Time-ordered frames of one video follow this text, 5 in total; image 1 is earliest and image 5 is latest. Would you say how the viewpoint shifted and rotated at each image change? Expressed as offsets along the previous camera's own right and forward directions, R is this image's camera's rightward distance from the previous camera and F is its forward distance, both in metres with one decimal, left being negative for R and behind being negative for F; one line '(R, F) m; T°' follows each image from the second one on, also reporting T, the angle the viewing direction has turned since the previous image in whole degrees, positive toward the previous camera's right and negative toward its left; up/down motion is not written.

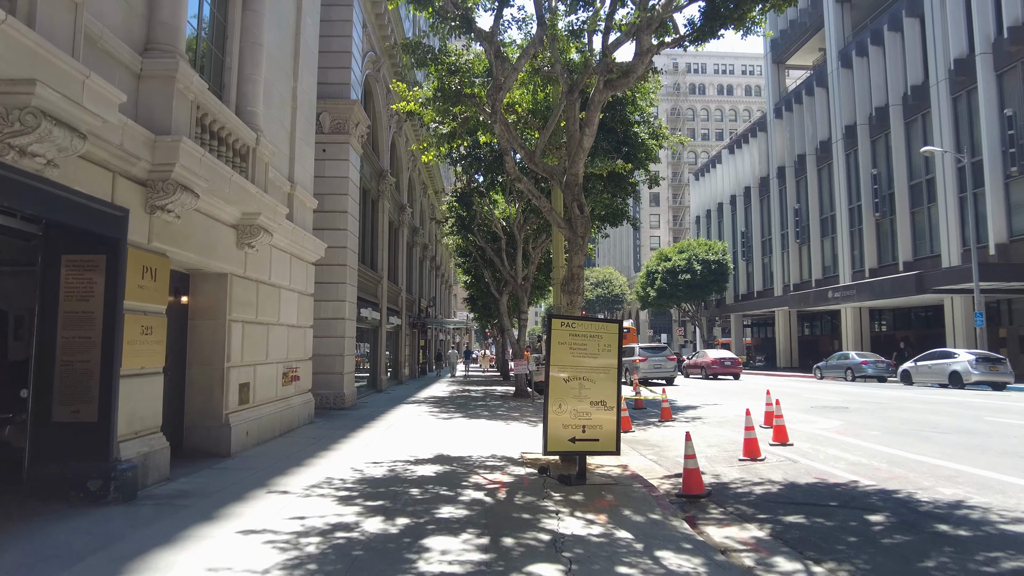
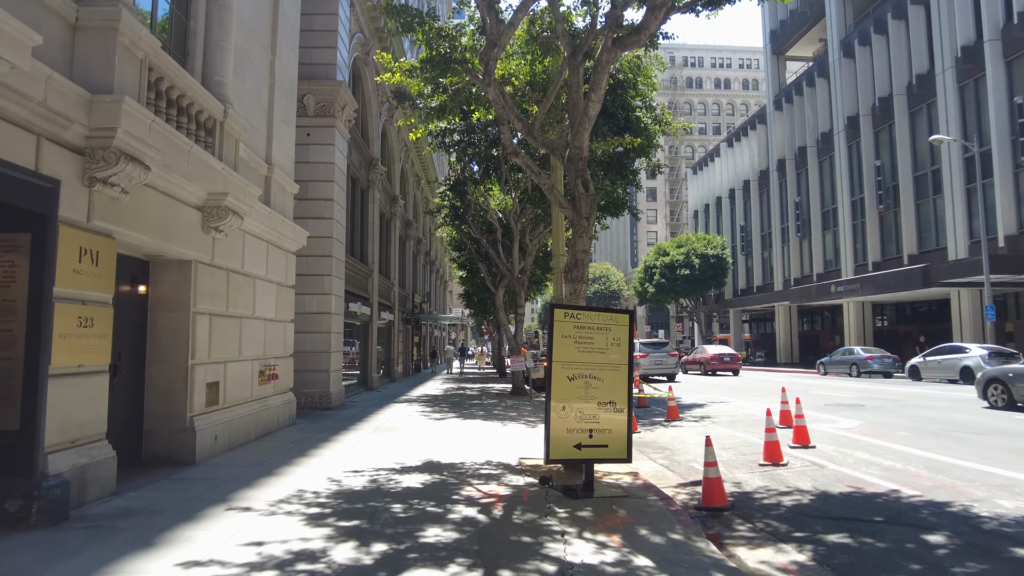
(0.0, +1.0) m; 0°
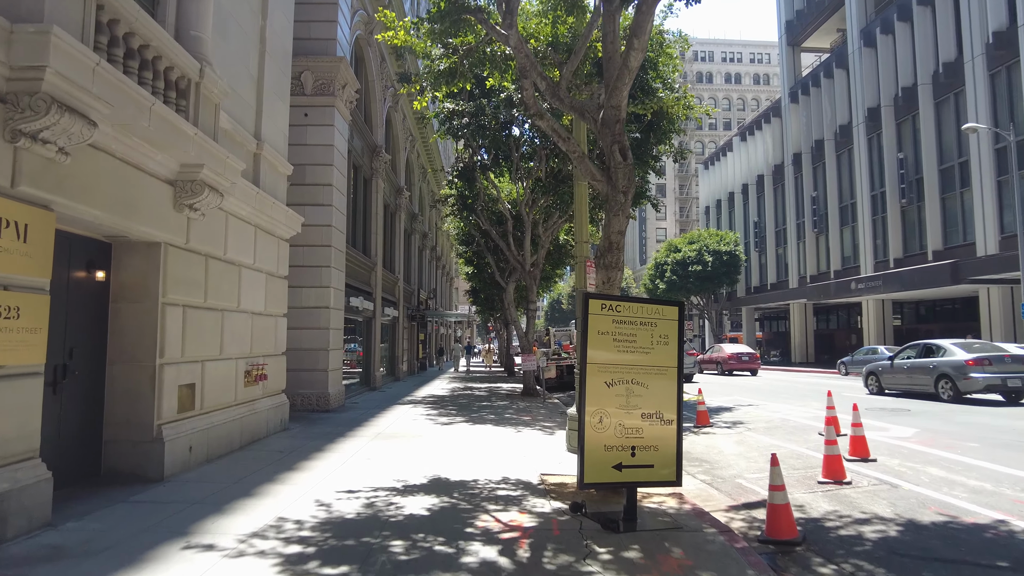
(-0.2, +1.3) m; 0°
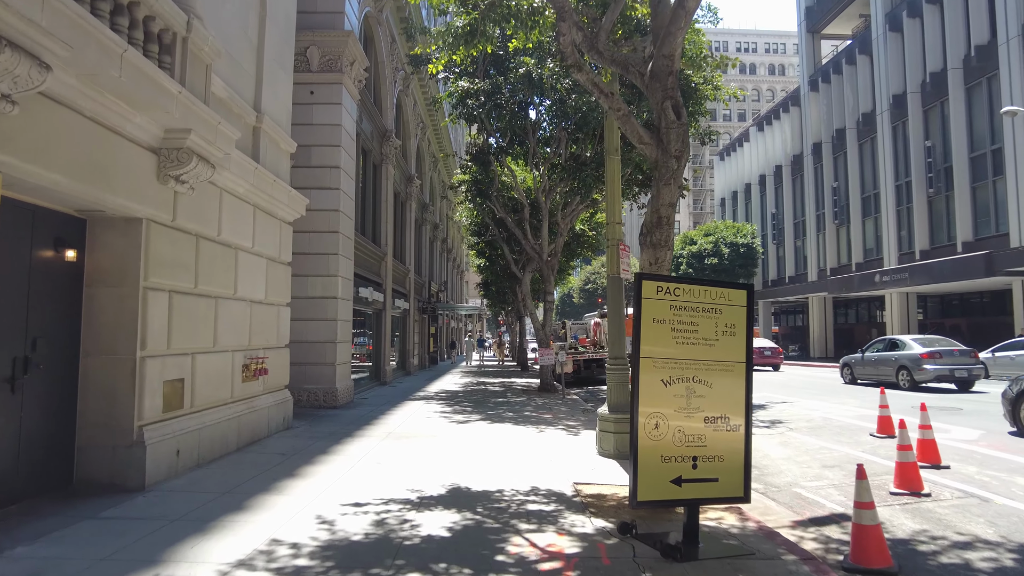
(-0.2, +1.0) m; -1°
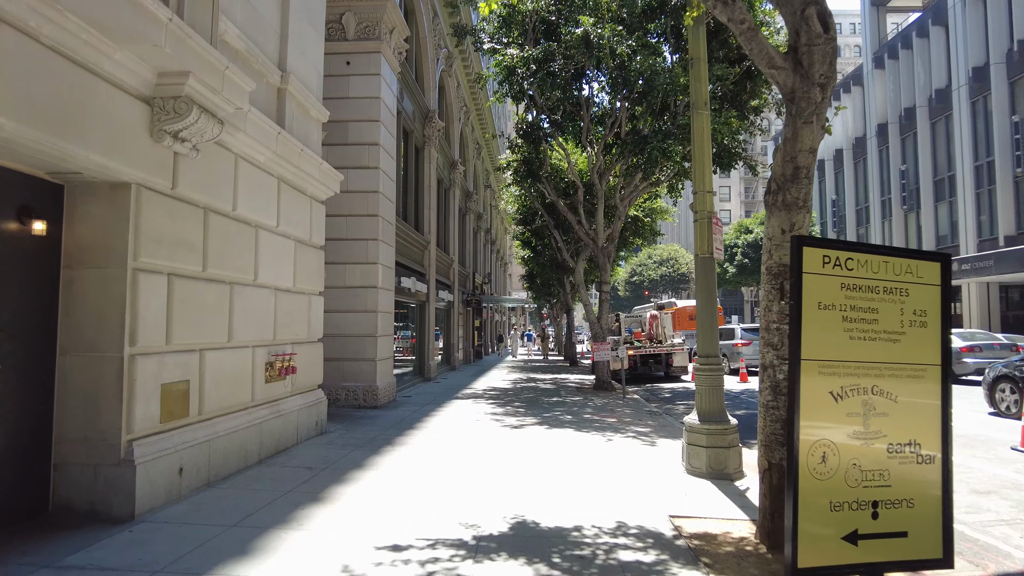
(-0.3, +1.5) m; -4°
